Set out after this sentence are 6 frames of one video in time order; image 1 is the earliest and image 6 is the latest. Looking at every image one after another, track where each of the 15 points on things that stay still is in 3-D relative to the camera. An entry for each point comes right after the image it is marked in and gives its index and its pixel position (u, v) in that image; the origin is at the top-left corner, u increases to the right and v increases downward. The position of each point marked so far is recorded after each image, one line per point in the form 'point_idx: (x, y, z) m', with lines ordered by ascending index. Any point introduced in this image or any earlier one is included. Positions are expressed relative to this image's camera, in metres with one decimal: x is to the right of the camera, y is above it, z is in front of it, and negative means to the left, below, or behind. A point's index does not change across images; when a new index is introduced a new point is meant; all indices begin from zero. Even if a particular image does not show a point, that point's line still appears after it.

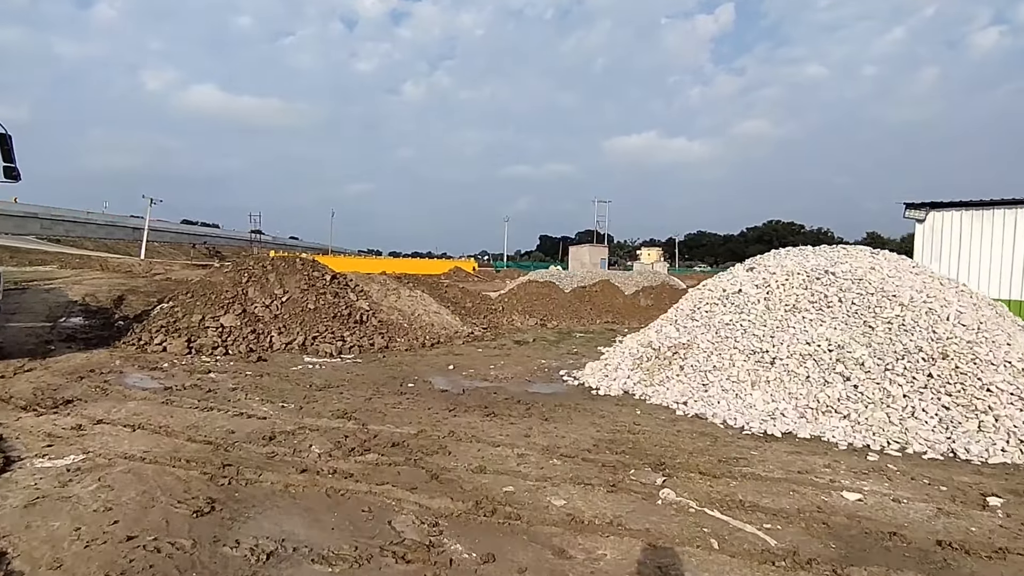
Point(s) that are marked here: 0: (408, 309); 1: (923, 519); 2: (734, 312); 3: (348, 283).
0: (-2.4, -0.5, +13.3) m
1: (+3.0, -1.7, +4.1) m
2: (+3.5, -0.4, +8.9) m
3: (-3.8, +0.1, +13.2) m
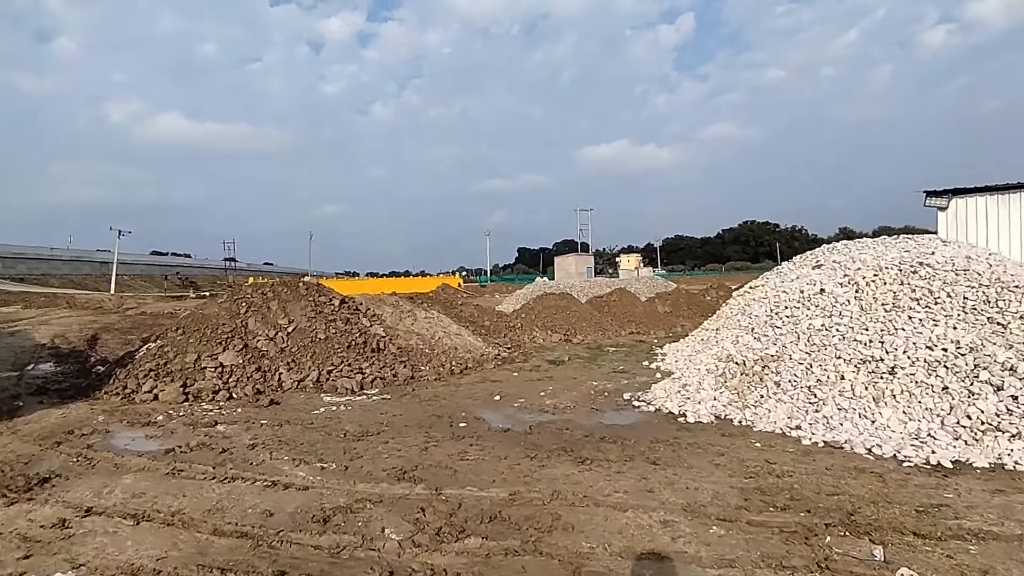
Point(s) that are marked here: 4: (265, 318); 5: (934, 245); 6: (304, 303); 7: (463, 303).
0: (-1.8, -0.9, +12.0) m
1: (+4.0, -1.6, +3.0) m
2: (+4.3, -0.4, +7.8) m
3: (-3.2, -0.4, +11.8) m
4: (-4.6, -0.6, +10.5) m
5: (+6.8, +0.7, +9.1) m
6: (-4.0, -0.3, +11.0) m
7: (-1.5, -0.4, +17.1) m
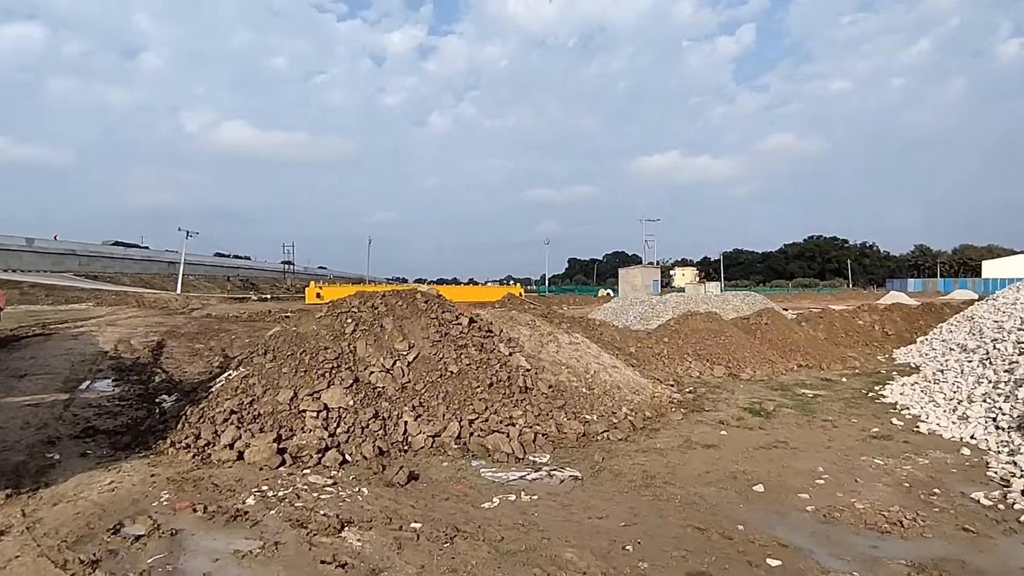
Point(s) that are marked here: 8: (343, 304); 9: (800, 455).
0: (+1.0, -1.2, +9.0) m
1: (+6.0, -1.9, -0.4) m
2: (+6.7, -0.7, +4.4) m
3: (-0.3, -0.6, +9.0) m
4: (-1.8, -0.7, +7.8) m
5: (+9.4, +0.2, +5.5) m
6: (-1.2, -0.5, +8.2) m
7: (+1.8, -0.8, +14.2) m
8: (-2.5, -0.2, +8.5) m
9: (+3.2, -1.9, +6.4) m
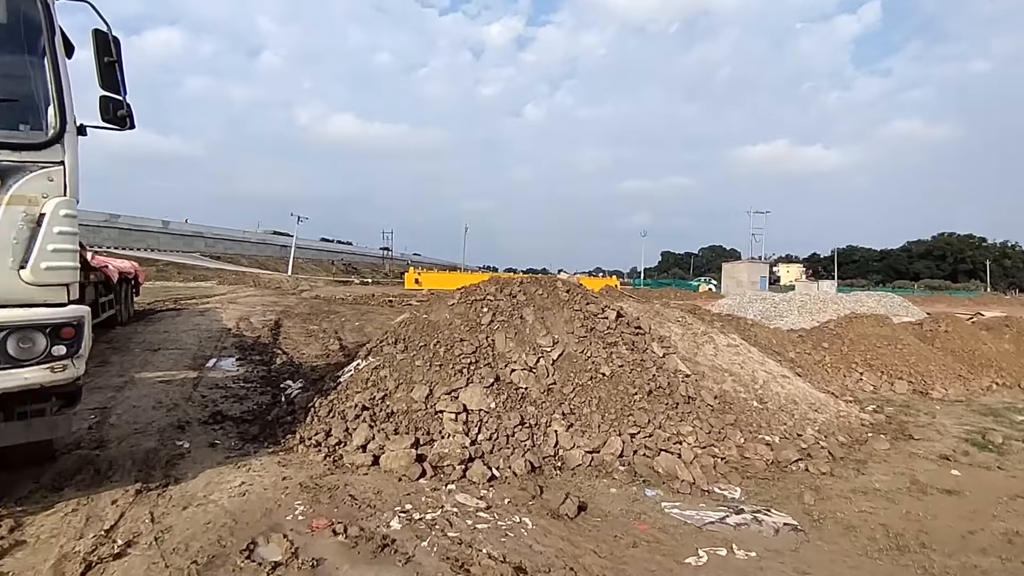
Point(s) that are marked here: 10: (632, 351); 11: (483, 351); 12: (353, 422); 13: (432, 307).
0: (+3.1, -1.1, +7.6) m
1: (+6.6, -2.1, -2.5) m
2: (+8.0, -0.9, +2.1) m
3: (+1.7, -0.5, +7.8) m
4: (+0.1, -0.6, +6.8) m
5: (+10.8, 0.0, +2.9) m
6: (+0.7, -0.3, +7.2) m
7: (+4.6, -0.7, +12.6) m
8: (-0.5, 0.0, +7.6) m
9: (+4.8, -1.9, +4.7) m
10: (+1.5, -0.8, +7.0) m
11: (-0.3, -0.7, +6.5) m
12: (-1.6, -1.3, +5.6) m
13: (-1.1, -0.3, +7.6) m
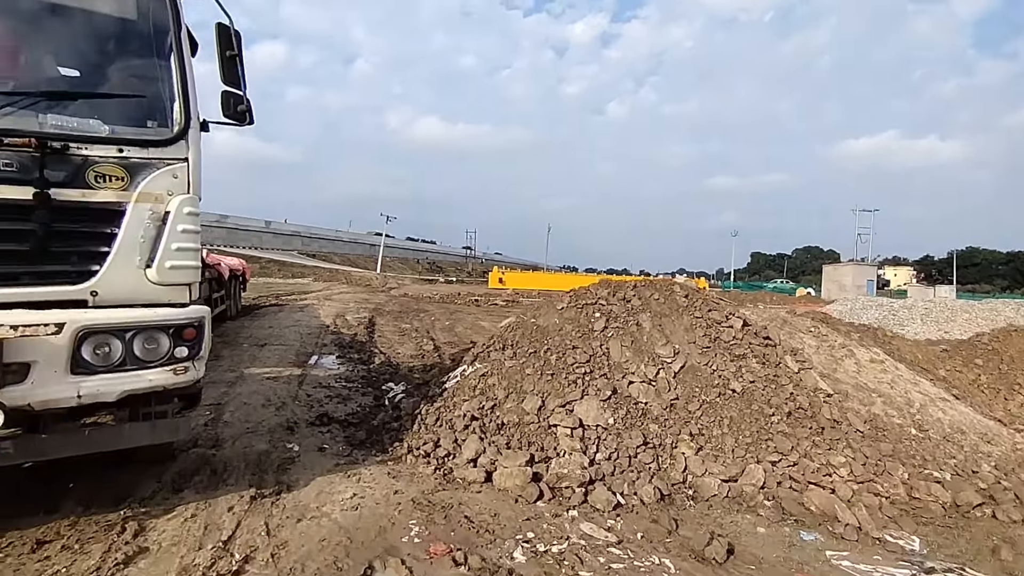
0: (+4.4, -1.2, +6.6) m
1: (+6.5, -2.2, -3.9) m
2: (+8.6, -1.1, +0.5) m
3: (+3.1, -0.6, +7.0) m
4: (+1.3, -0.6, +6.2) m
5: (+11.5, -0.2, +0.8) m
6: (+2.0, -0.4, +6.5) m
7: (+6.7, -0.8, +11.3) m
8: (+0.9, -0.1, +7.1) m
9: (+5.7, -2.0, +3.5) m
10: (+2.8, -0.8, +6.2) m
11: (+0.9, -0.8, +6.0) m
12: (-0.5, -1.3, +5.3) m
13: (+0.3, -0.3, +7.1) m
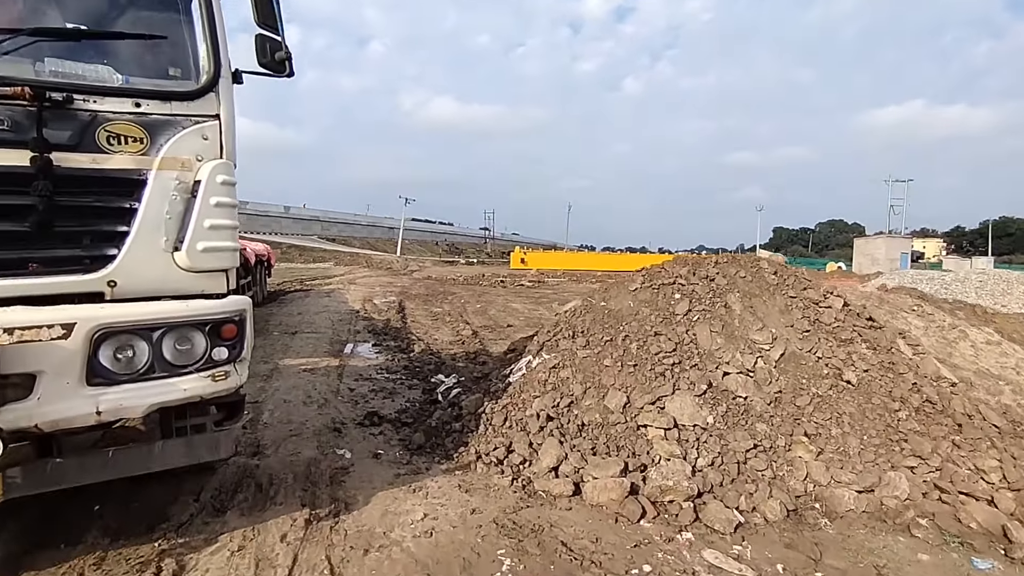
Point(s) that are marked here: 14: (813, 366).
0: (+5.1, -0.9, +5.7) m
1: (+6.9, -2.2, -4.8) m
2: (+9.1, -0.9, -0.5) m
3: (+3.8, -0.3, +6.1) m
4: (+2.0, -0.4, +5.4) m
5: (+12.0, 0.0, -0.3) m
6: (+2.7, -0.2, +5.7) m
7: (+7.5, -0.3, +10.3) m
8: (+1.6, +0.2, +6.3) m
9: (+6.4, -1.8, +2.6) m
10: (+3.4, -0.6, +5.4) m
11: (+1.6, -0.6, +5.2) m
12: (+0.2, -1.2, +4.6) m
13: (+1.0, -0.1, +6.4) m
14: (+2.7, -0.7, +5.1) m
